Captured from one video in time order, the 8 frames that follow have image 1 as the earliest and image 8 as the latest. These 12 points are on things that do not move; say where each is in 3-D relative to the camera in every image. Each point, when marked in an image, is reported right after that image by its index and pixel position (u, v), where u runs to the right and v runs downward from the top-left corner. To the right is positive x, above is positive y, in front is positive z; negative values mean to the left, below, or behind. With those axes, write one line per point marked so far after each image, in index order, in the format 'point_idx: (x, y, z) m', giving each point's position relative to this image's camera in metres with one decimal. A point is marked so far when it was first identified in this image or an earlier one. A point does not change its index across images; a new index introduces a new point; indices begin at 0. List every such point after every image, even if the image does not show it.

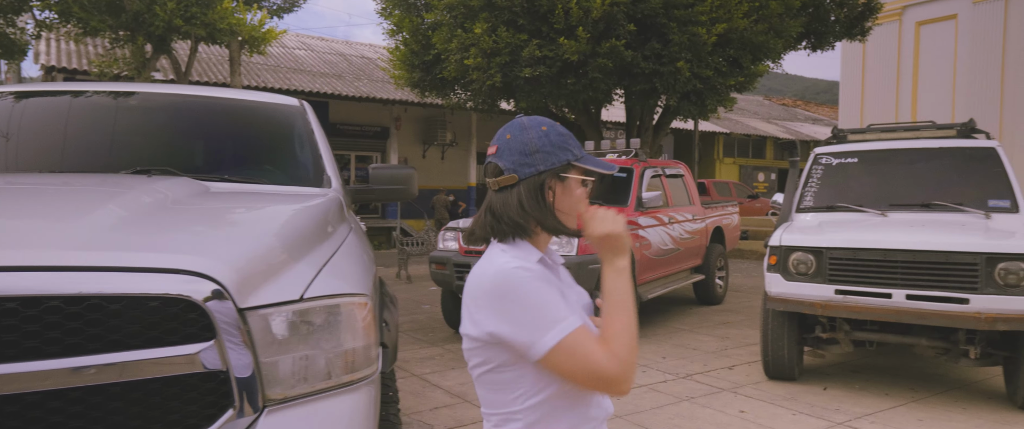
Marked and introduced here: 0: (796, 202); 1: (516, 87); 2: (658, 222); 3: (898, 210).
0: (+2.5, +0.1, +6.3) m
1: (+0.1, +2.2, +12.0) m
2: (+1.6, -0.1, +7.7) m
3: (+3.1, 0.0, +5.7) m
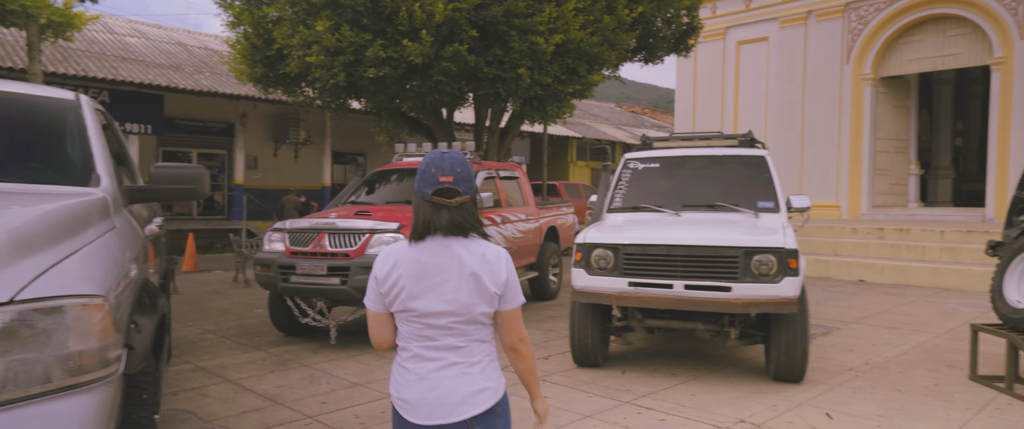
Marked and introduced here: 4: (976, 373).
0: (+0.9, +0.1, +6.8) m
1: (-2.6, +2.2, +12.0) m
2: (-0.2, -0.1, +8.0) m
3: (+1.6, 0.0, +6.3) m
4: (+3.2, -1.1, +4.9) m
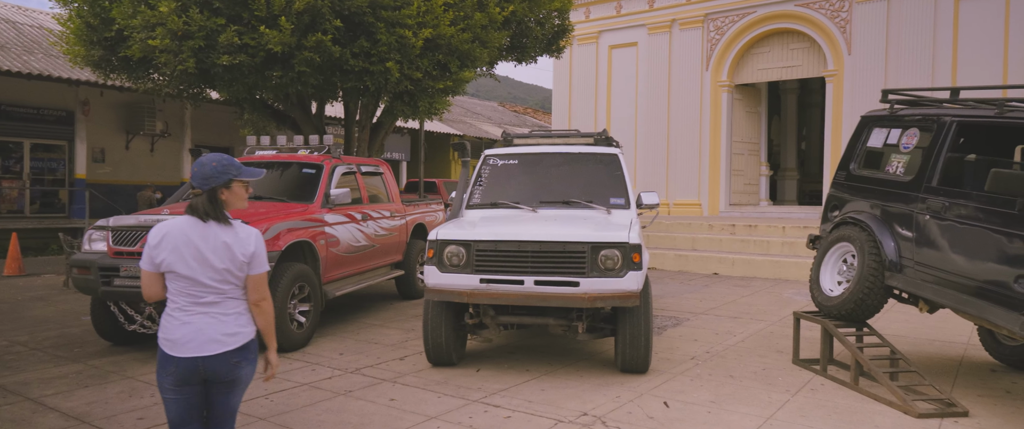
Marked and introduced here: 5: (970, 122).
0: (-0.5, +0.1, +6.7) m
1: (-4.8, +2.3, +11.3) m
2: (-1.8, 0.0, +7.7) m
3: (+0.3, +0.1, +6.4) m
4: (+2.2, -1.1, +5.2) m
5: (+3.3, +0.7, +5.0) m
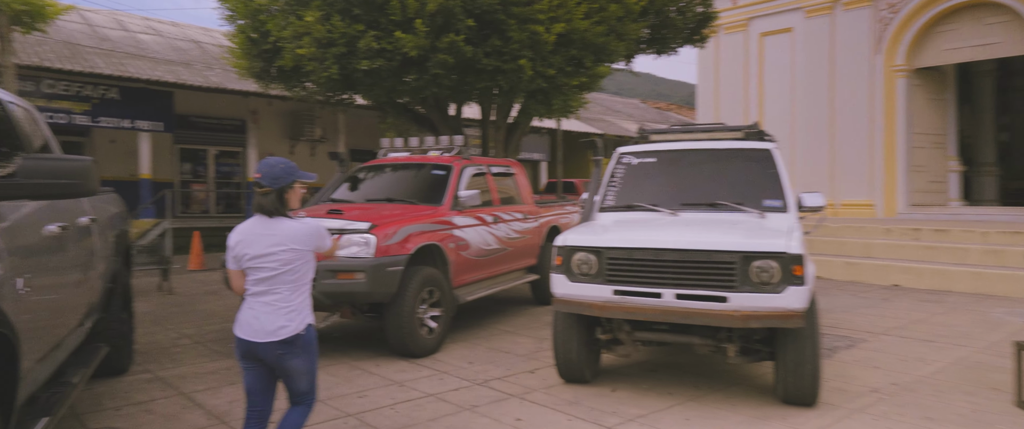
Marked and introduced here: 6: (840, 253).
0: (+0.8, +0.1, +6.2) m
1: (-2.6, +2.2, +11.5) m
2: (-0.3, -0.1, +7.5) m
3: (+1.5, 0.0, +5.7) m
4: (+3.0, -1.1, +4.2) m
5: (+4.1, +0.6, +3.7) m
6: (+5.3, -0.6, +11.4) m
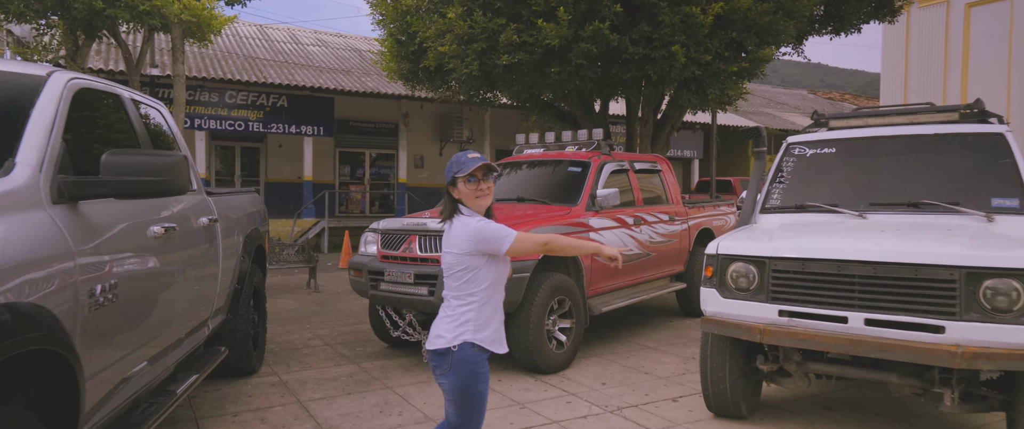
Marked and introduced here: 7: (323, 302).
0: (+1.9, +0.1, +5.2) m
1: (-0.3, +2.2, +11.1) m
2: (+1.0, -0.1, +6.7) m
3: (+2.4, 0.0, +4.6) m
4: (+3.6, -1.1, +2.8) m
5: (+4.6, +0.6, +2.1) m
6: (+7.4, -0.7, +9.4) m
7: (-2.6, -1.2, +9.4) m
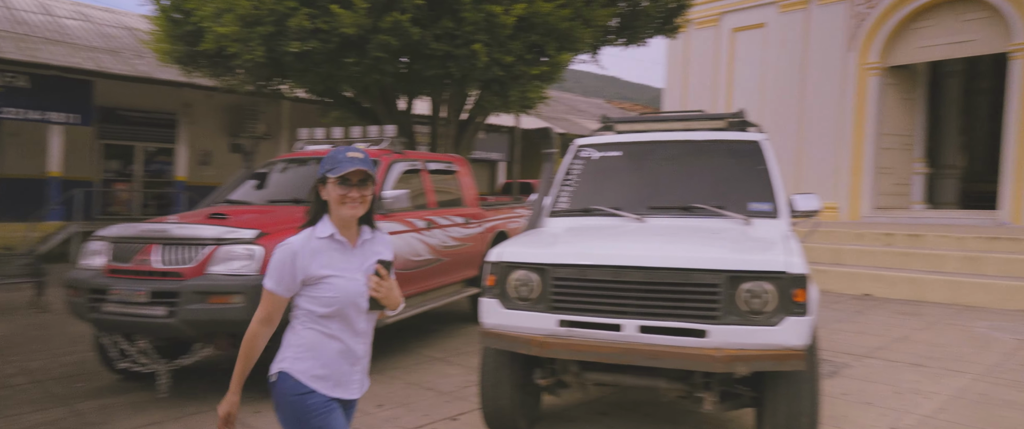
0: (+0.3, +0.1, +5.1) m
1: (-3.3, +2.2, +10.2) m
2: (-0.9, -0.1, +6.3) m
3: (+1.0, 0.0, +4.6) m
4: (+2.6, -1.1, +3.2) m
5: (+3.7, +0.6, +2.8) m
6: (+4.5, -0.7, +10.5) m
7: (-5.1, -1.2, +8.0) m
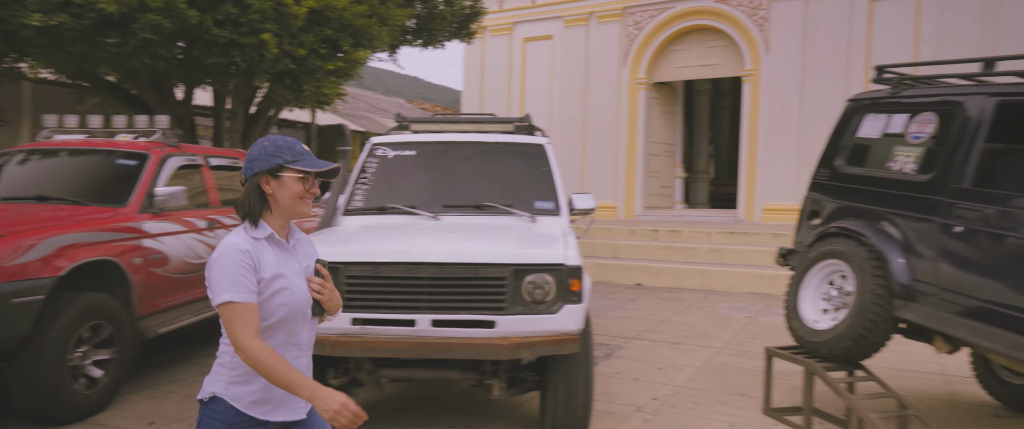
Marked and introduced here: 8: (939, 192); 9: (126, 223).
0: (-1.2, +0.1, +5.1) m
1: (-6.1, +2.2, +9.0) m
2: (-2.7, -0.1, +5.9) m
3: (-0.4, 0.0, +4.8) m
4: (+1.5, -1.1, +3.9) m
5: (+2.7, +0.6, +3.8) m
6: (+1.4, -0.7, +11.5) m
7: (-7.2, -1.2, +6.3) m
8: (+2.4, +0.1, +4.0) m
9: (-2.8, -0.1, +5.1) m
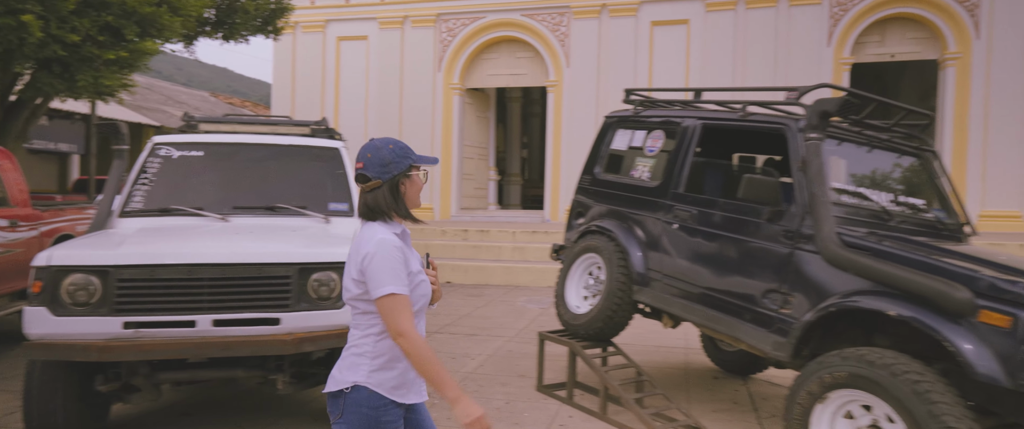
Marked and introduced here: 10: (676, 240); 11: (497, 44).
0: (-2.8, +0.1, +4.9) m
1: (-8.5, +2.1, +7.5) m
2: (-4.4, -0.1, +5.3) m
3: (-1.9, 0.0, +4.9) m
4: (+0.2, -1.1, +4.5) m
5: (+1.4, +0.6, +4.6) m
6: (-1.8, -0.7, +11.7) m
7: (-8.8, -1.3, +4.7) m
8: (+1.0, +0.1, +4.8) m
9: (-4.3, -0.1, +4.6) m
10: (+1.1, -0.2, +4.5) m
11: (-0.3, +3.8, +15.4) m
